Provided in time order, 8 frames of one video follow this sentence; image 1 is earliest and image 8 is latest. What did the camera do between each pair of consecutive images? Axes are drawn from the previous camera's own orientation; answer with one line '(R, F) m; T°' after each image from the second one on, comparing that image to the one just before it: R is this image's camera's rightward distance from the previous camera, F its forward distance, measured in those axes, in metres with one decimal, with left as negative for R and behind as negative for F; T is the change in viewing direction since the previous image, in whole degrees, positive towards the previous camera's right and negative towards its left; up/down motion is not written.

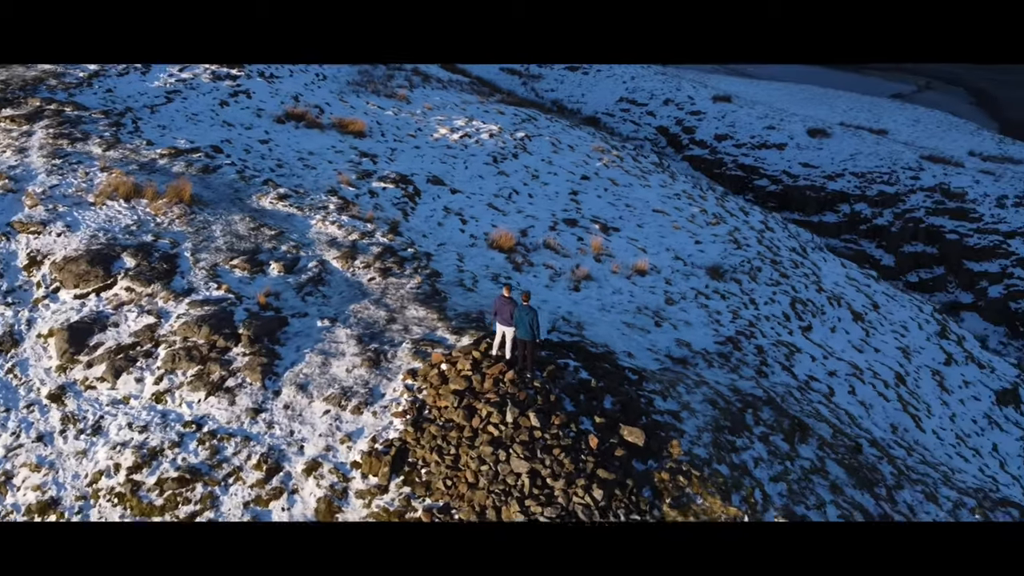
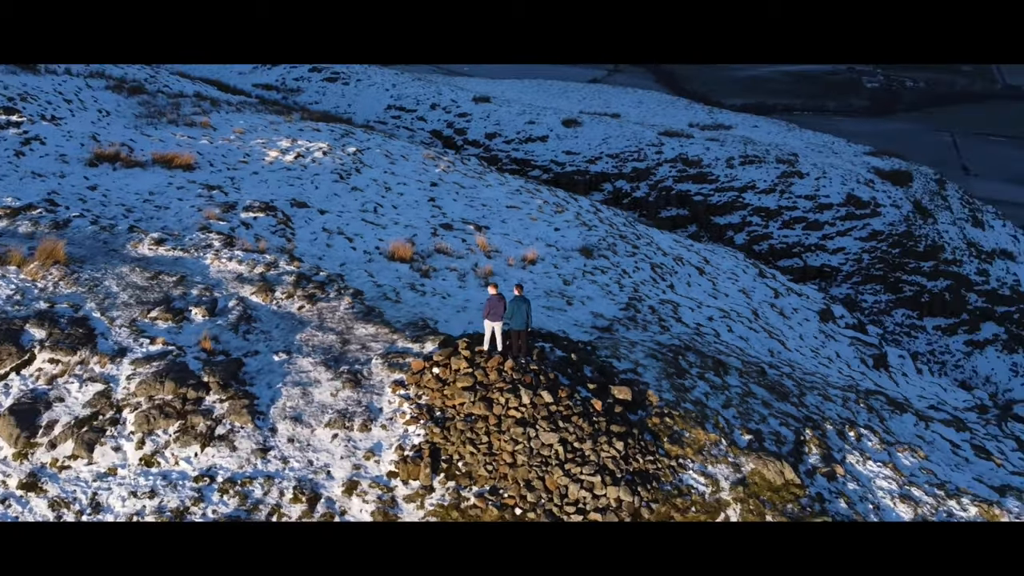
(-2.5, -0.4) m; +18°
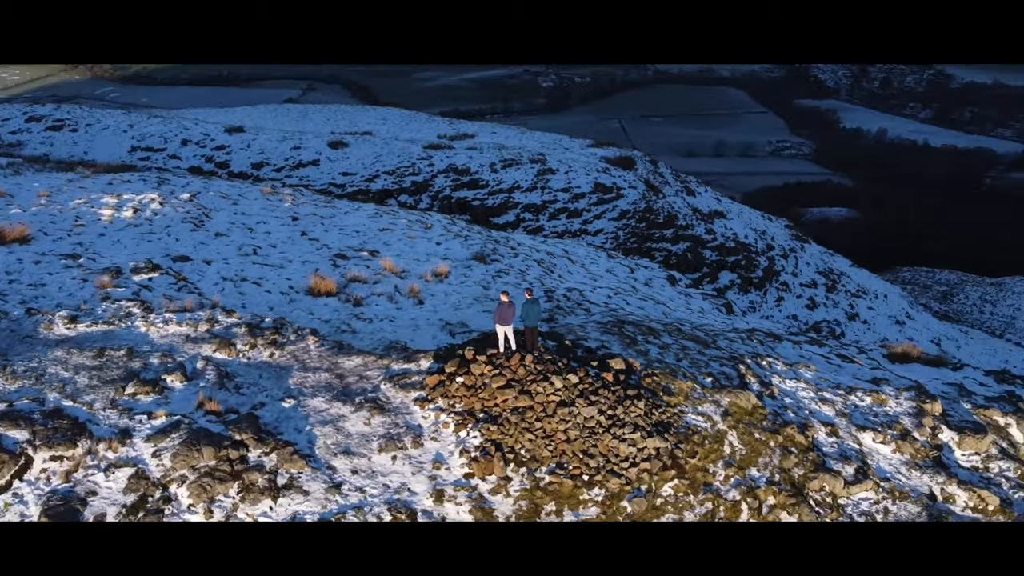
(-3.4, -0.5) m; +20°
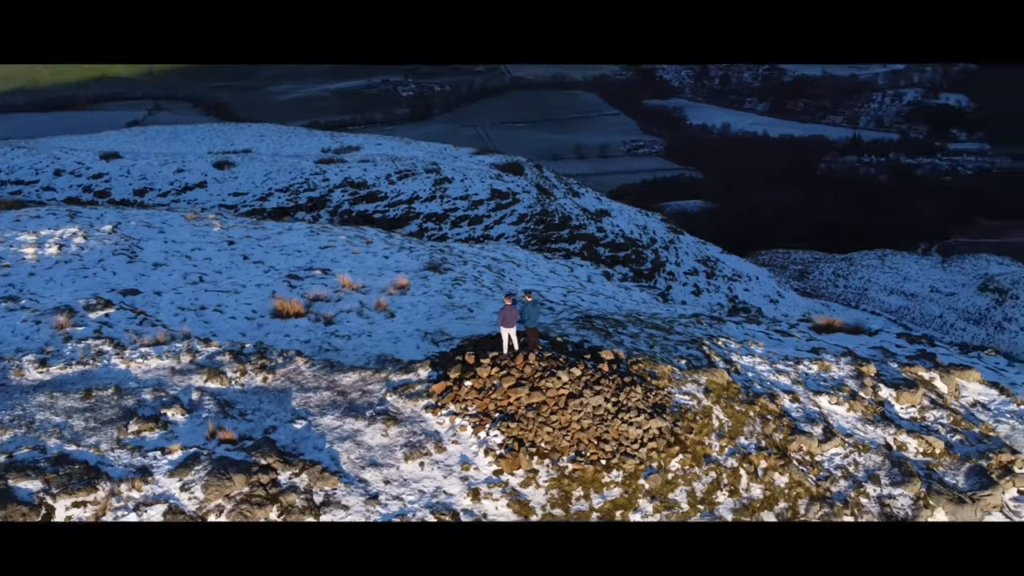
(-1.6, -0.3) m; +9°
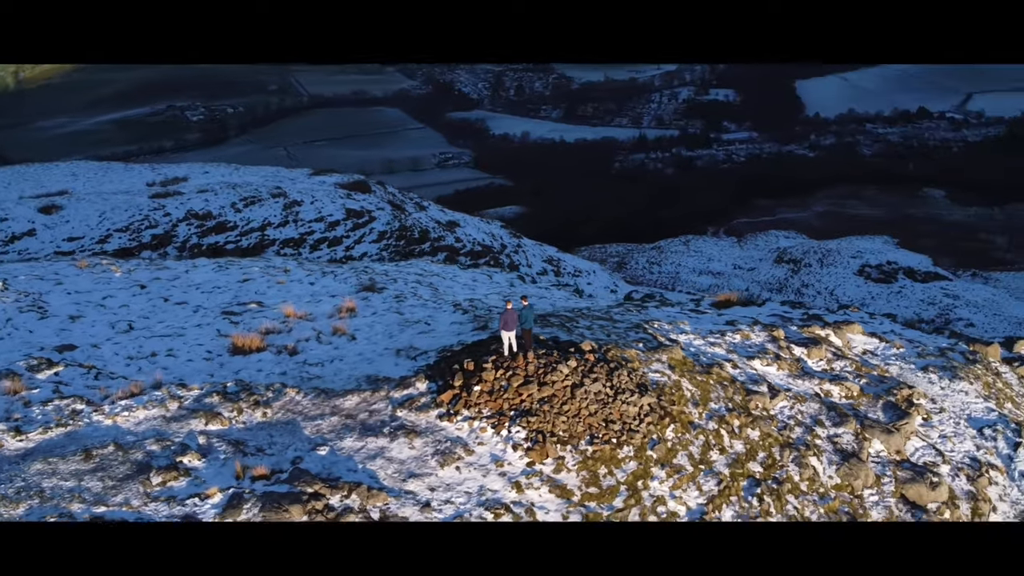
(-2.4, -0.4) m; +13°
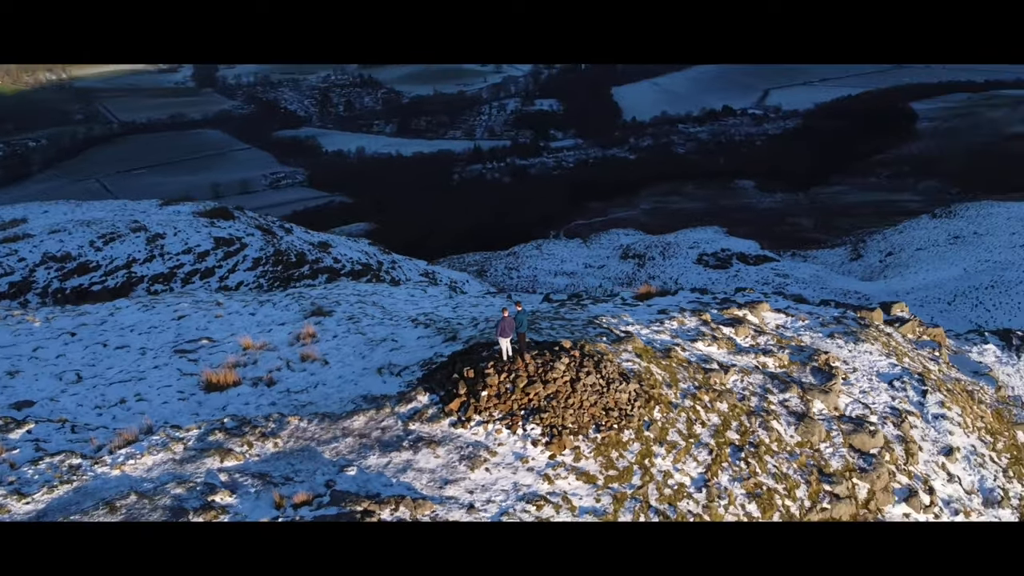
(-2.1, -0.4) m; +11°
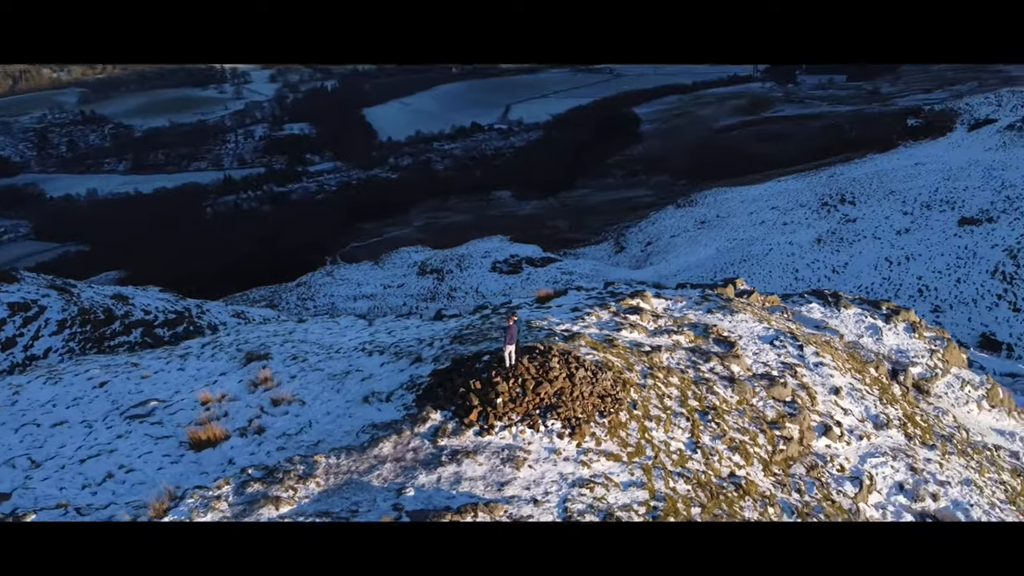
(-3.4, -0.4) m; +17°
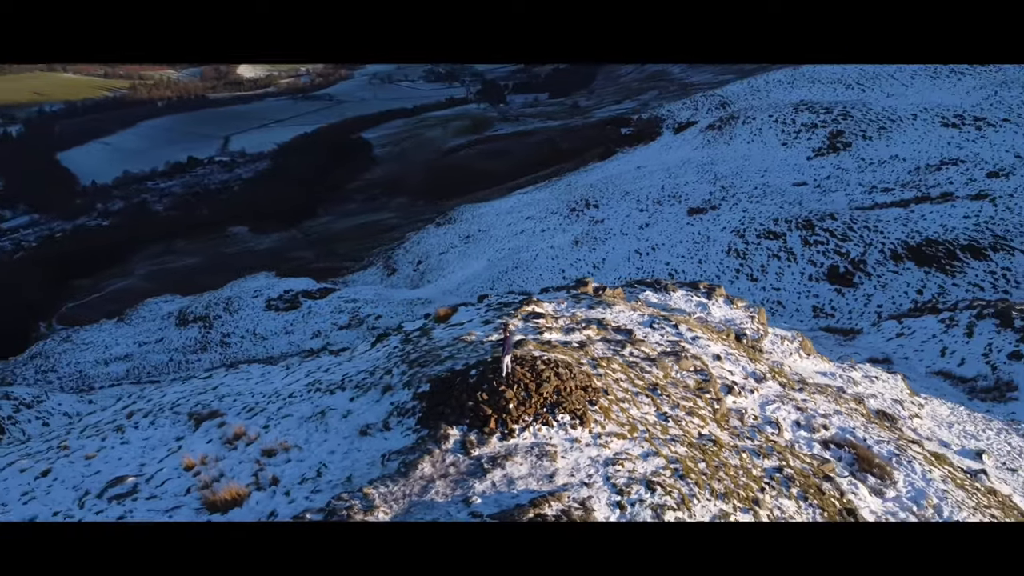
(-3.9, -0.5) m; +18°
